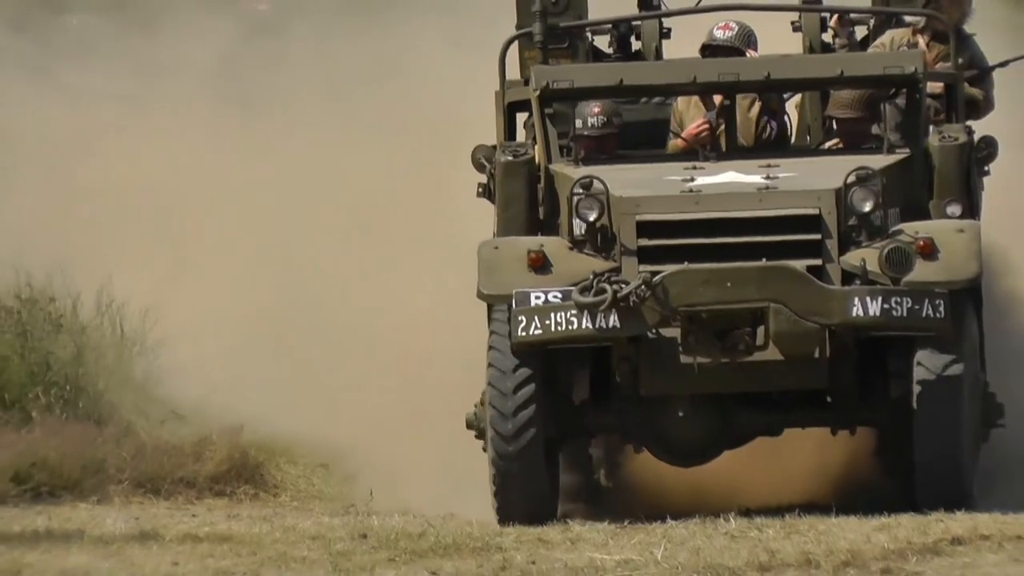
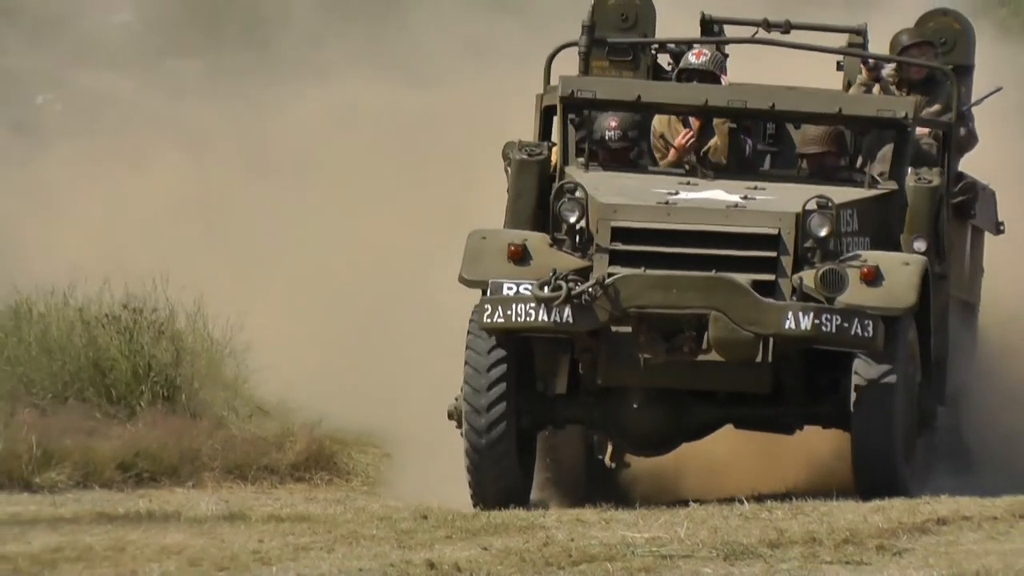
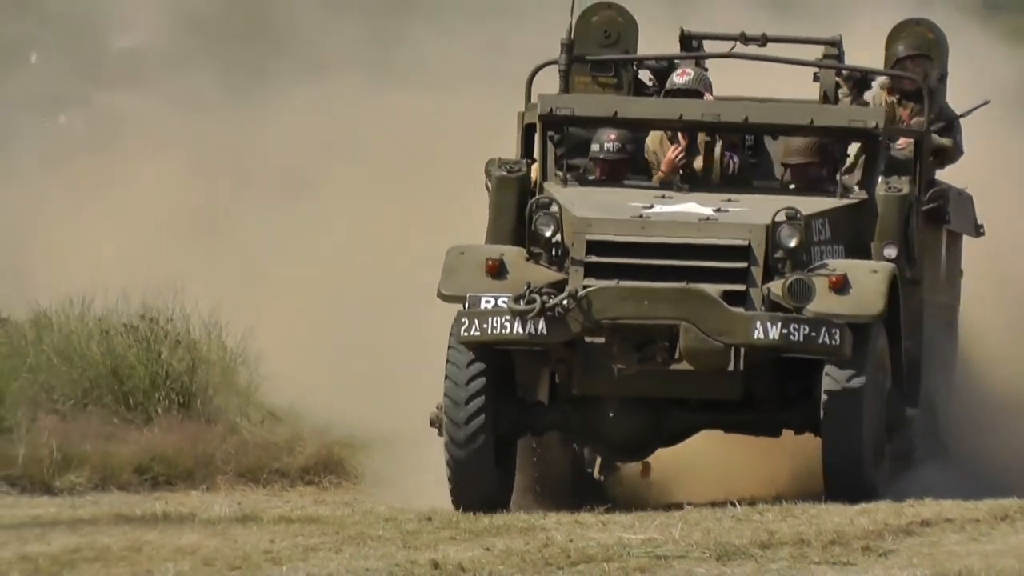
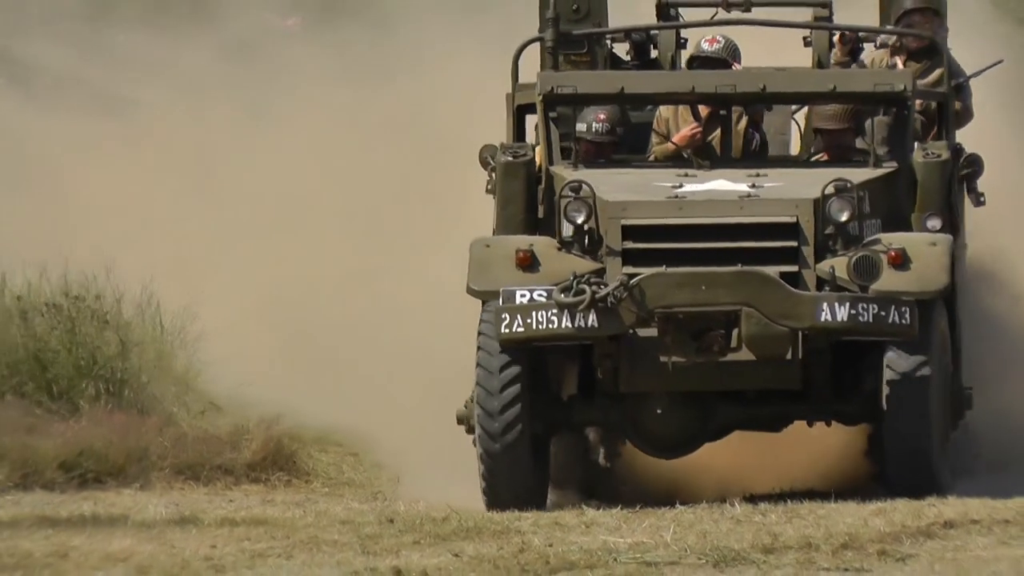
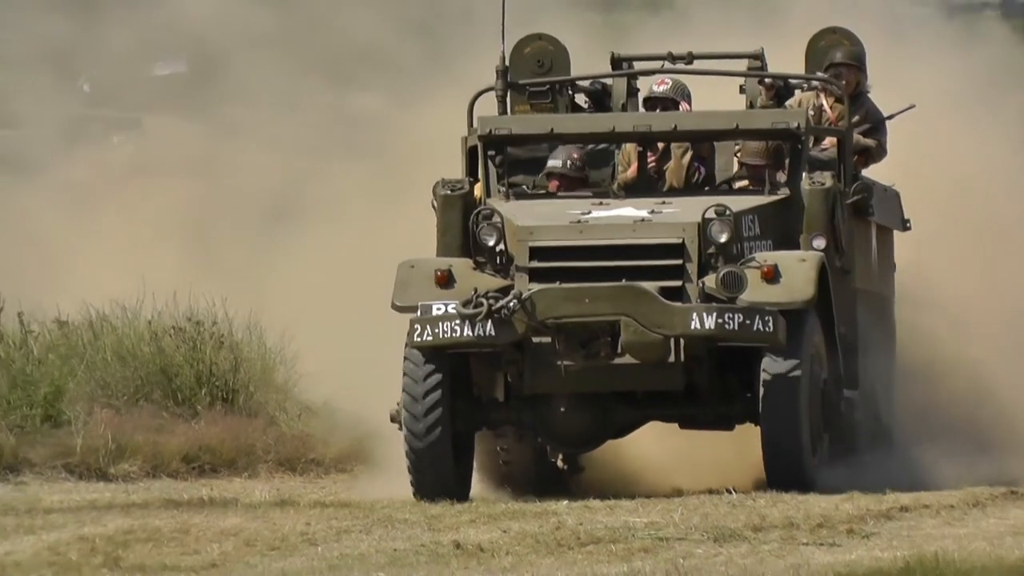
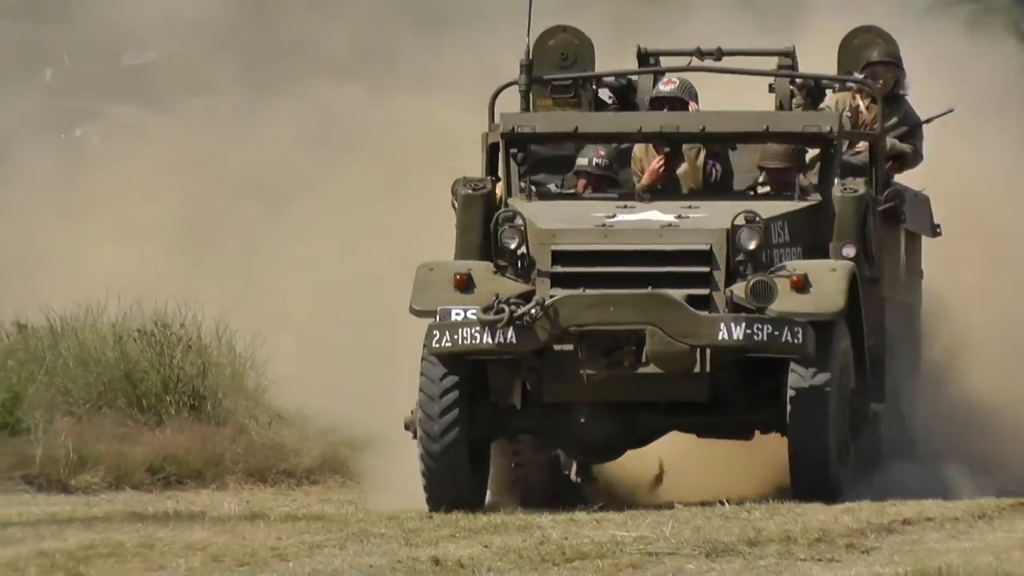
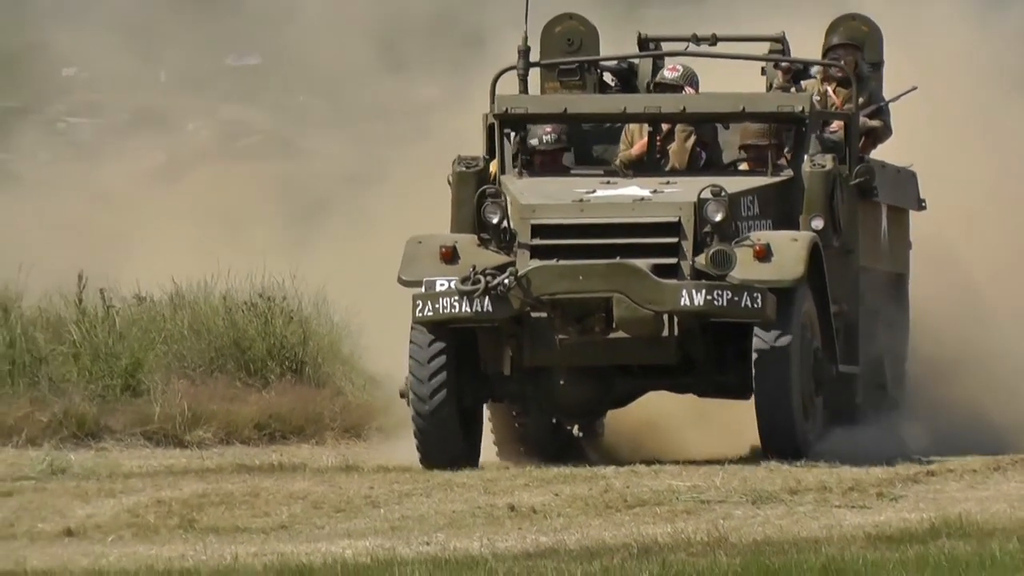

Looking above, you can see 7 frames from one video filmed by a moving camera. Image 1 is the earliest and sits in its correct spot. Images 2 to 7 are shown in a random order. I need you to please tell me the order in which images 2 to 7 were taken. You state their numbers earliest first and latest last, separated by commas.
4, 2, 3, 6, 5, 7
